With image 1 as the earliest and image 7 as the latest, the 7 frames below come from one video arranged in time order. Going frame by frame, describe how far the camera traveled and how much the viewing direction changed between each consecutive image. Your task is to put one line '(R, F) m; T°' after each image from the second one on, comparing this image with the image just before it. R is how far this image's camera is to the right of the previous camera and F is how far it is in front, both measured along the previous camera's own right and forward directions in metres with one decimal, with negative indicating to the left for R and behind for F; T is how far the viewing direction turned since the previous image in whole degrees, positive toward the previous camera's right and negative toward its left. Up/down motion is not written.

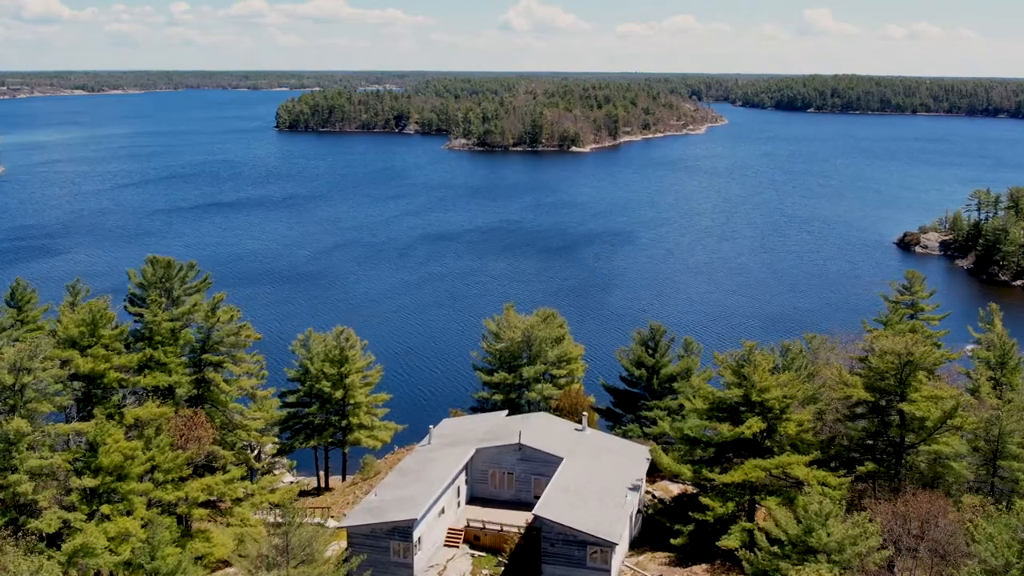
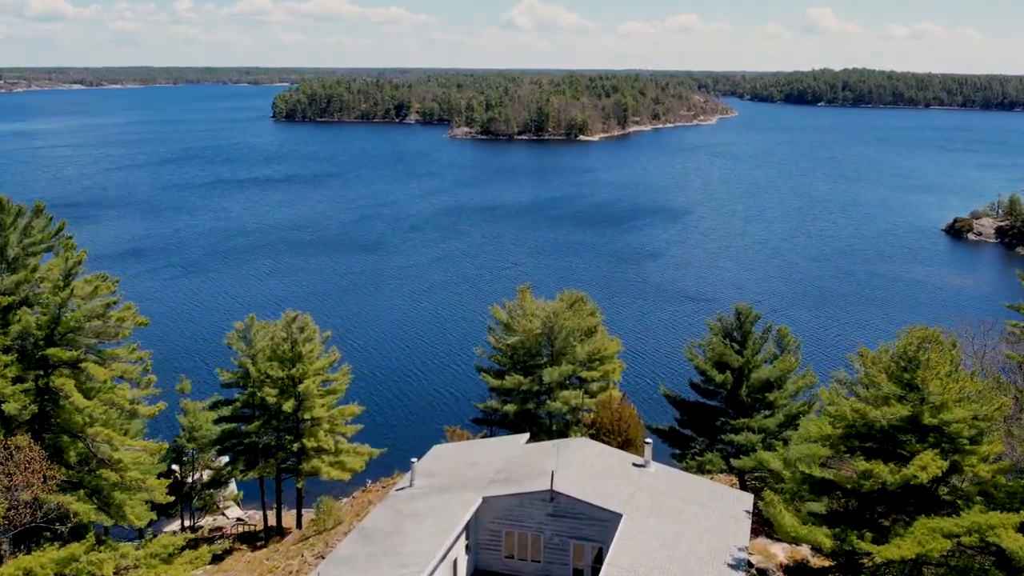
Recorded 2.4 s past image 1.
(-0.4, +10.7) m; 0°
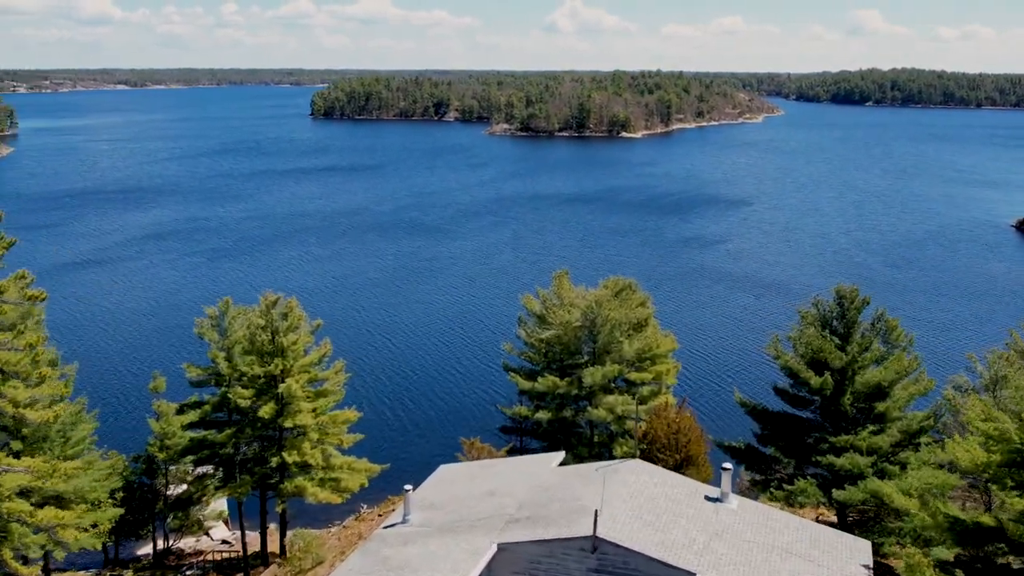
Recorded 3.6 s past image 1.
(+0.1, +5.3) m; -2°
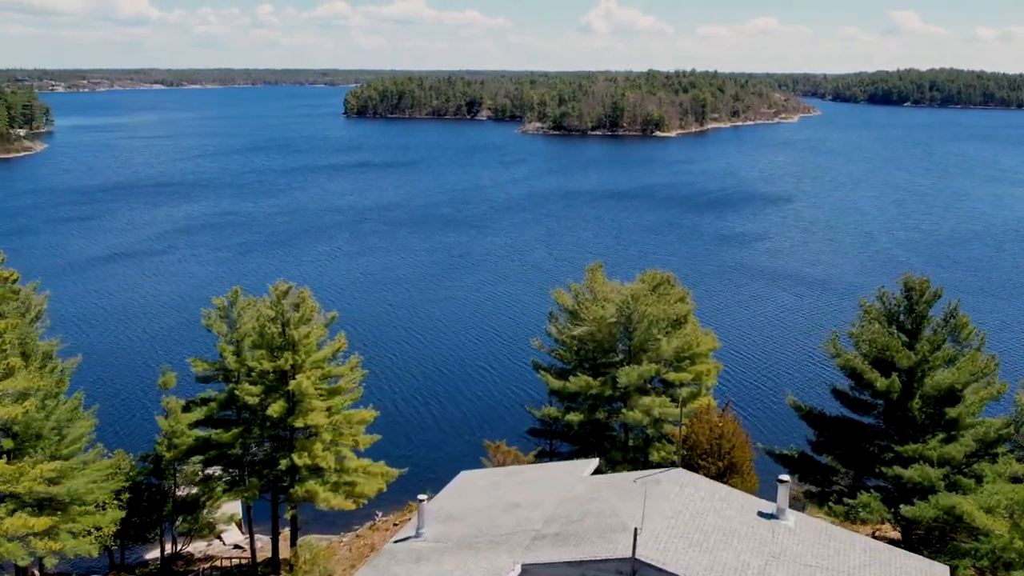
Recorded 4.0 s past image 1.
(0.0, +1.7) m; -2°
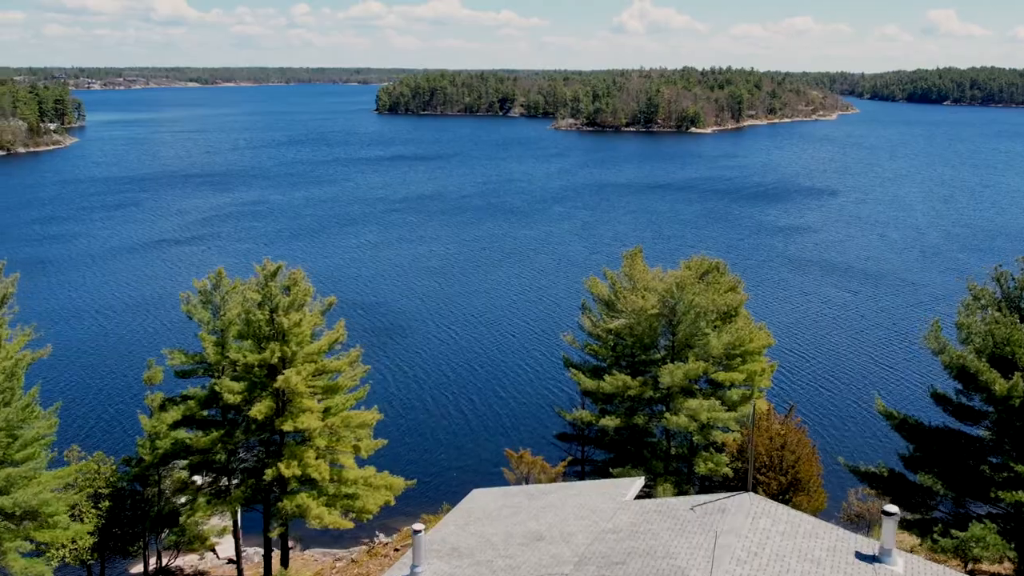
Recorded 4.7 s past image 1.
(+0.1, +3.0) m; -2°
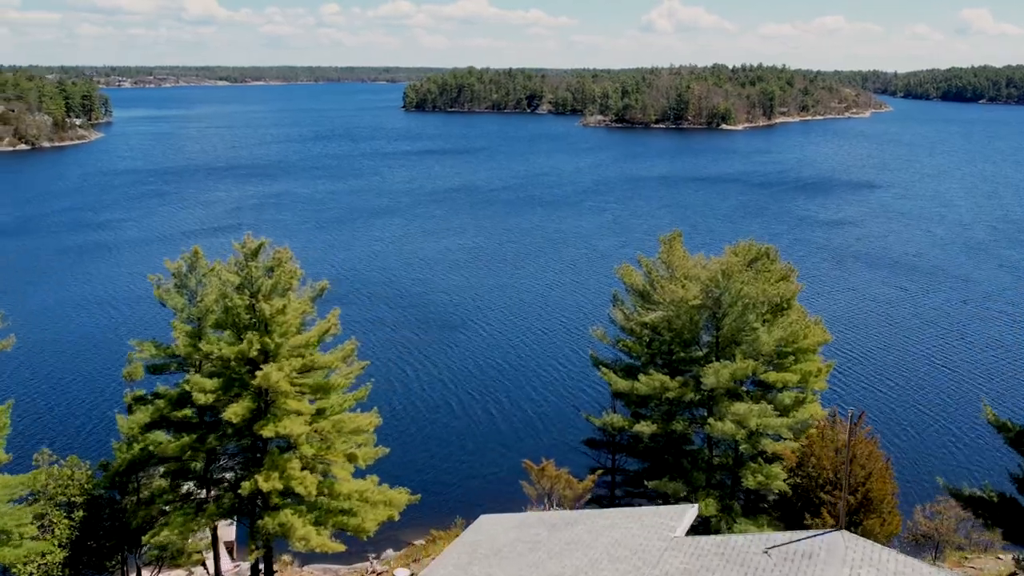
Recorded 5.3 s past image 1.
(+0.1, +2.6) m; -1°
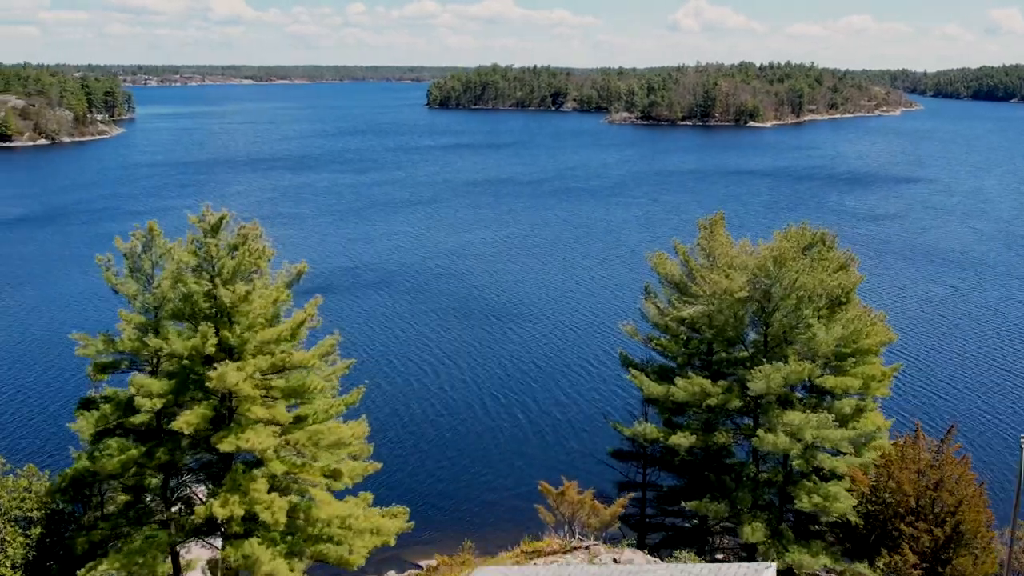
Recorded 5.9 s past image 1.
(+0.1, +2.6) m; -1°
